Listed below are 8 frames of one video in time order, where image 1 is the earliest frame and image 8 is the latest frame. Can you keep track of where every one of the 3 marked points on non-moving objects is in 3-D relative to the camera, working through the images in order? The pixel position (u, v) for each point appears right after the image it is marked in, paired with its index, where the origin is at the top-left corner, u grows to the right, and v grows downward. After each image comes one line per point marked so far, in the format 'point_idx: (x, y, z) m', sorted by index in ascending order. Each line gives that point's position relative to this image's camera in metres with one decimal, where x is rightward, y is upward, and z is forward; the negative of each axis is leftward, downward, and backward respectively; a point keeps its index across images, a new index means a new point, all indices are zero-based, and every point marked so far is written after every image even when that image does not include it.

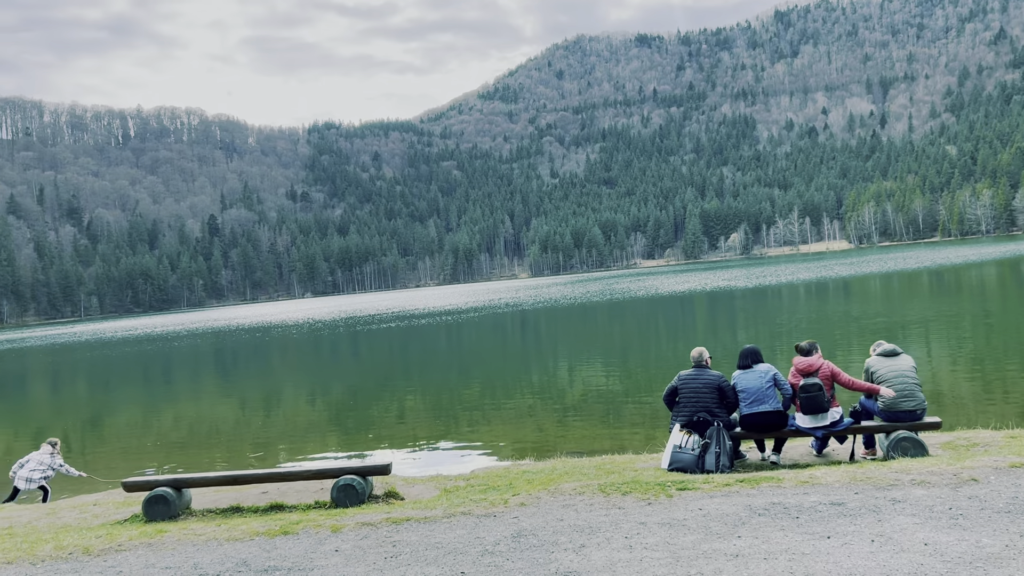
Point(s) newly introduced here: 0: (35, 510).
0: (-5.9, -2.8, +10.7) m
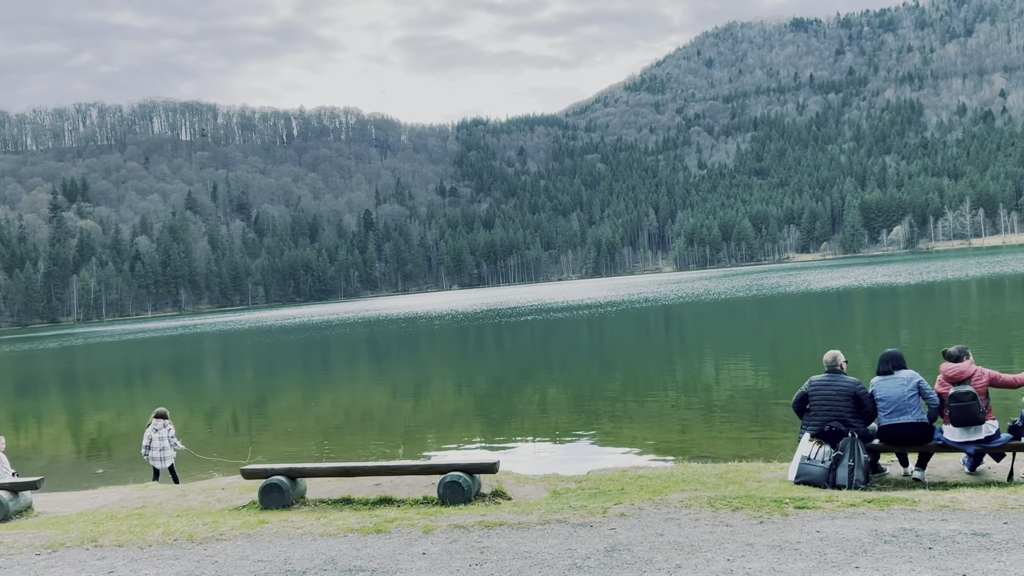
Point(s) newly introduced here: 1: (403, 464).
0: (-4.5, -2.7, +11.3) m
1: (-1.2, -1.9, +9.3) m
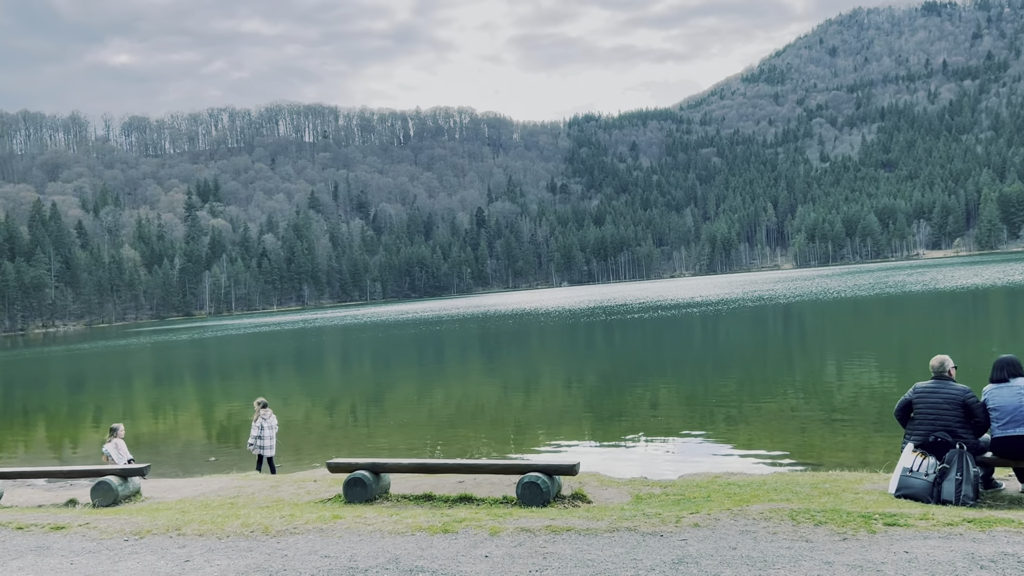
0: (-3.3, -2.6, +11.6) m
1: (-0.3, -1.9, +9.3) m
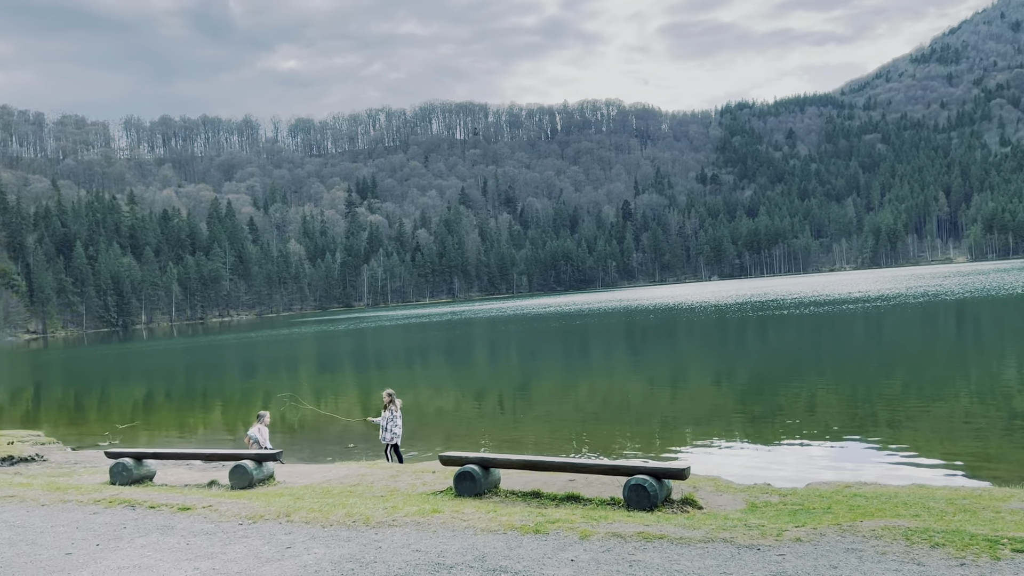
0: (-1.8, -2.6, +12.0) m
1: (+0.8, -1.9, +9.2) m
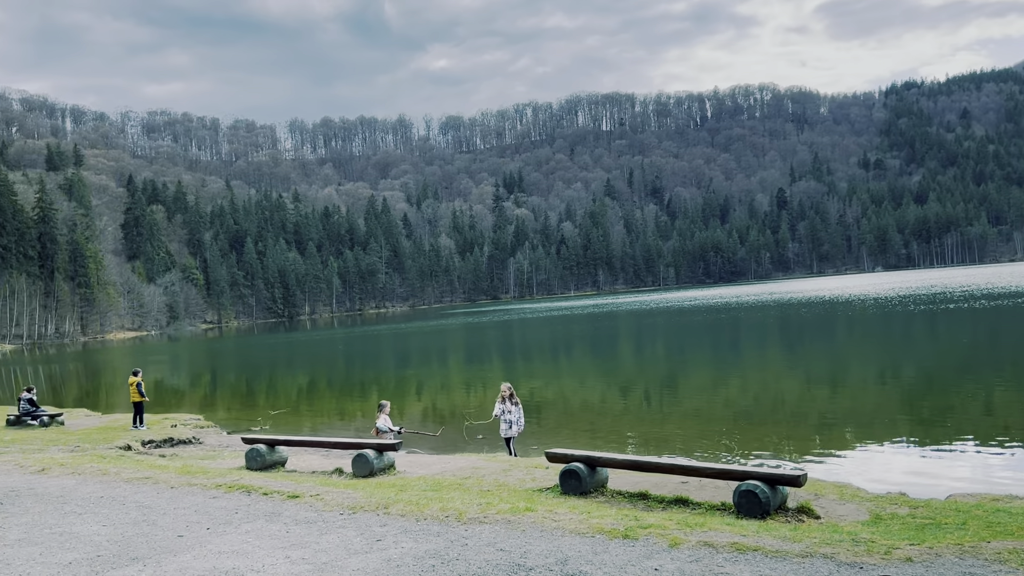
0: (-0.2, -2.5, +12.0) m
1: (+1.9, -1.8, +8.8) m
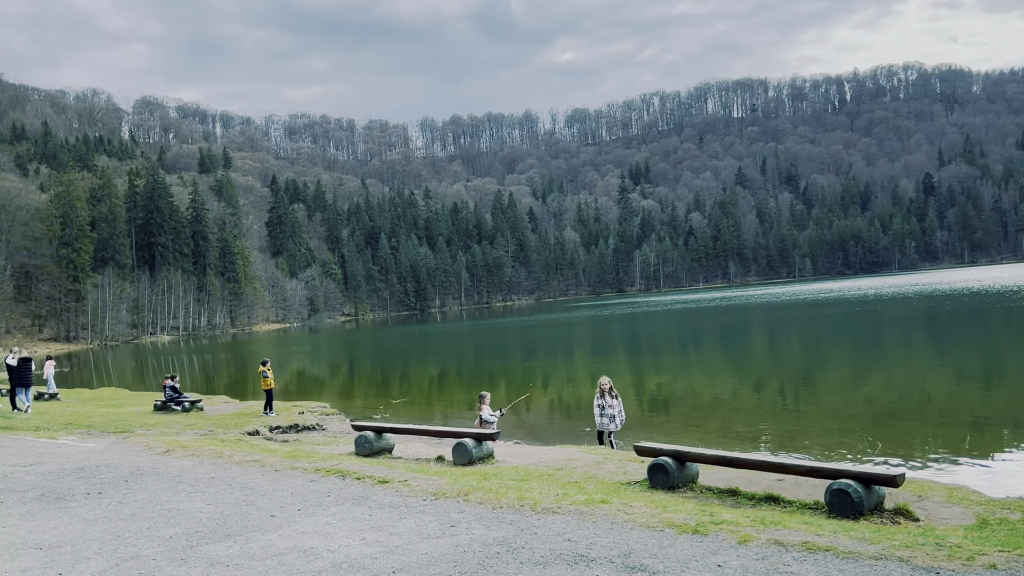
0: (+1.2, -2.4, +12.0) m
1: (+2.7, -1.7, +8.5) m
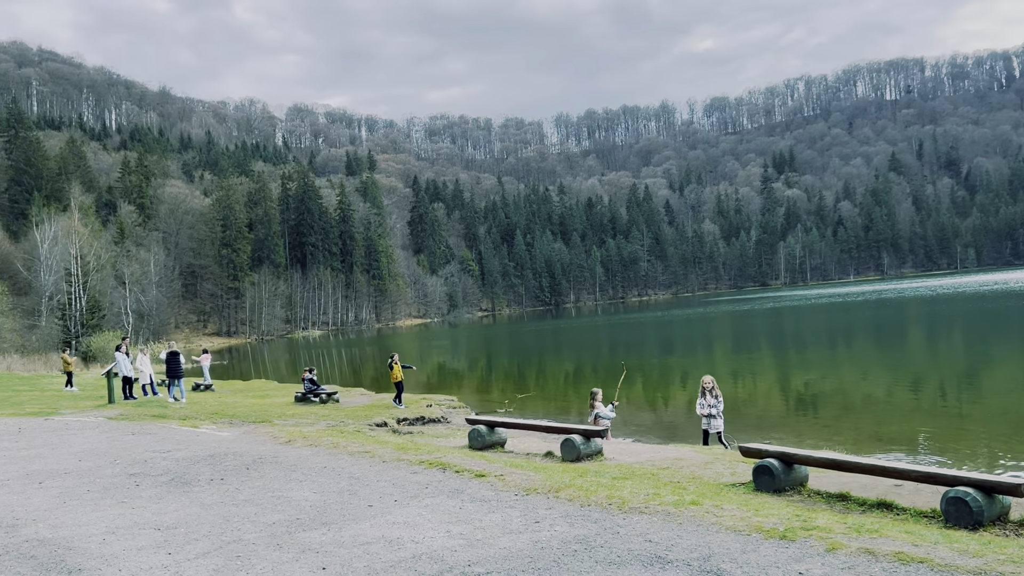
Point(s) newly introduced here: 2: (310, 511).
0: (+2.7, -2.3, +11.7) m
1: (+3.6, -1.7, +8.0) m
2: (-1.8, -2.0, +7.8) m
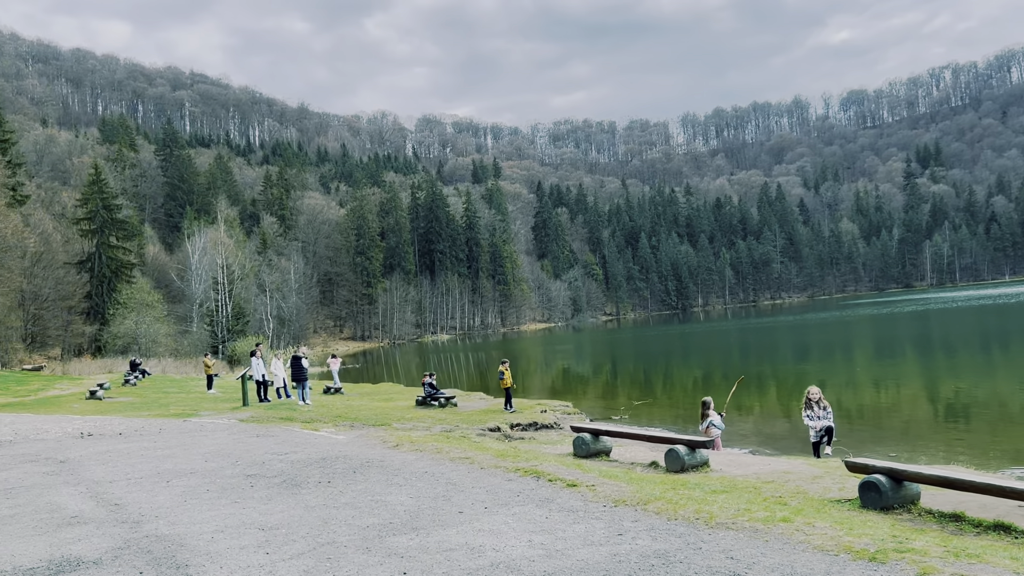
0: (+4.0, -2.4, +11.3) m
1: (+4.4, -1.7, +7.5) m
2: (-1.0, -2.1, +8.1) m
